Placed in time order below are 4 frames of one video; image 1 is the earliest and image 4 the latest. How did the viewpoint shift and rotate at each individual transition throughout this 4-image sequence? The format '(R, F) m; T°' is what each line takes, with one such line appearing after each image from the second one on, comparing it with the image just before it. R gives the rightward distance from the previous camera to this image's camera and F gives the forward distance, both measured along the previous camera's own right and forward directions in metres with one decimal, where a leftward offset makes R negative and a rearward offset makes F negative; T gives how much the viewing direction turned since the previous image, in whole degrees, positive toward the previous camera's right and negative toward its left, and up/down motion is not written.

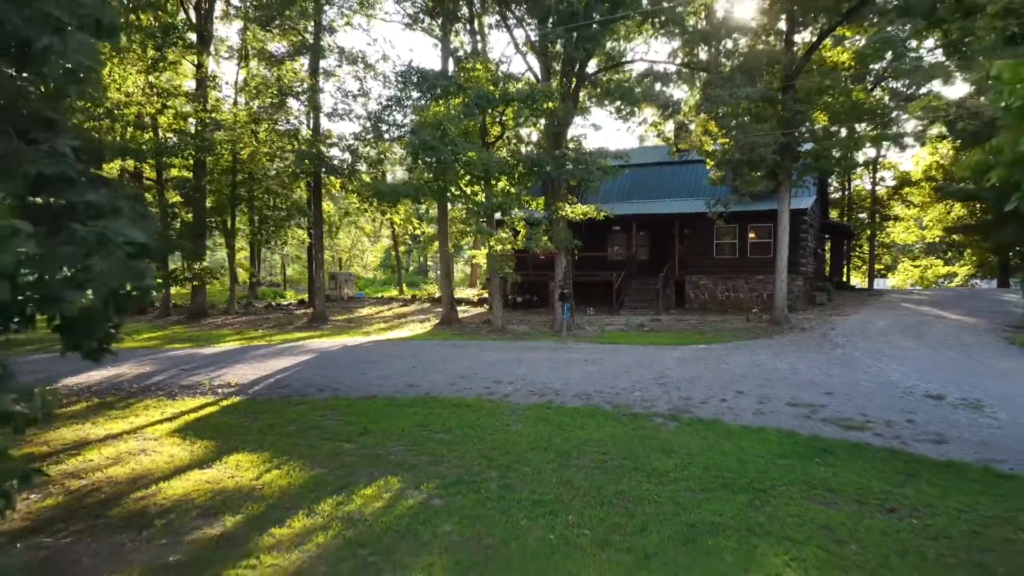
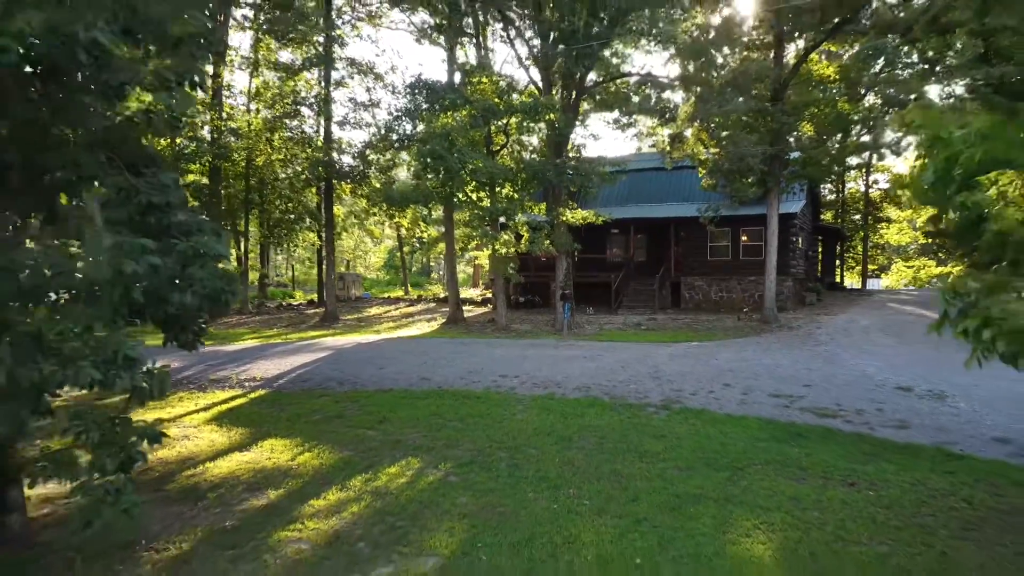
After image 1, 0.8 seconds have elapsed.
(0.0, -0.6) m; 0°
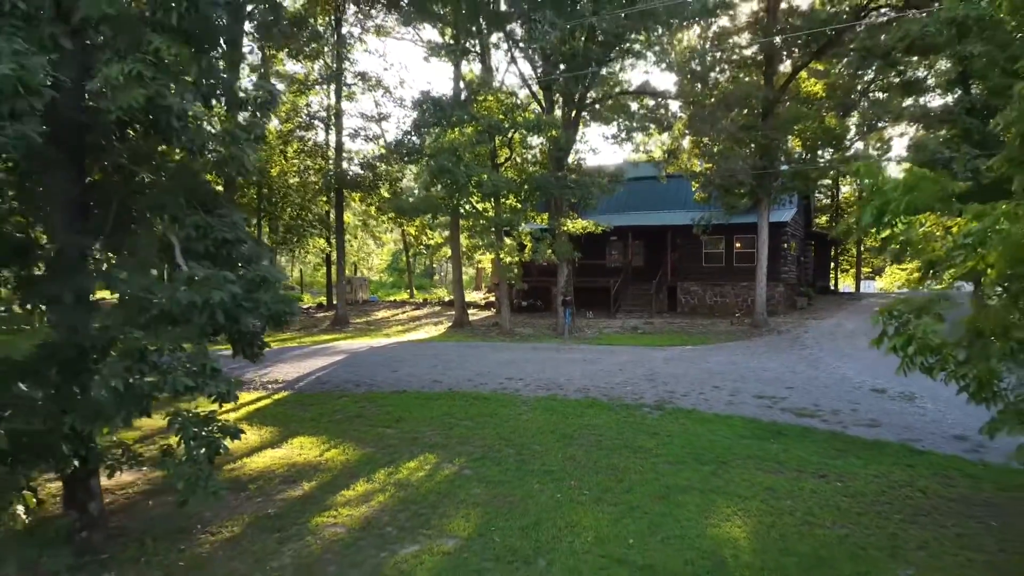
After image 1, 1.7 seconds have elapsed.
(0.0, -0.6) m; 0°
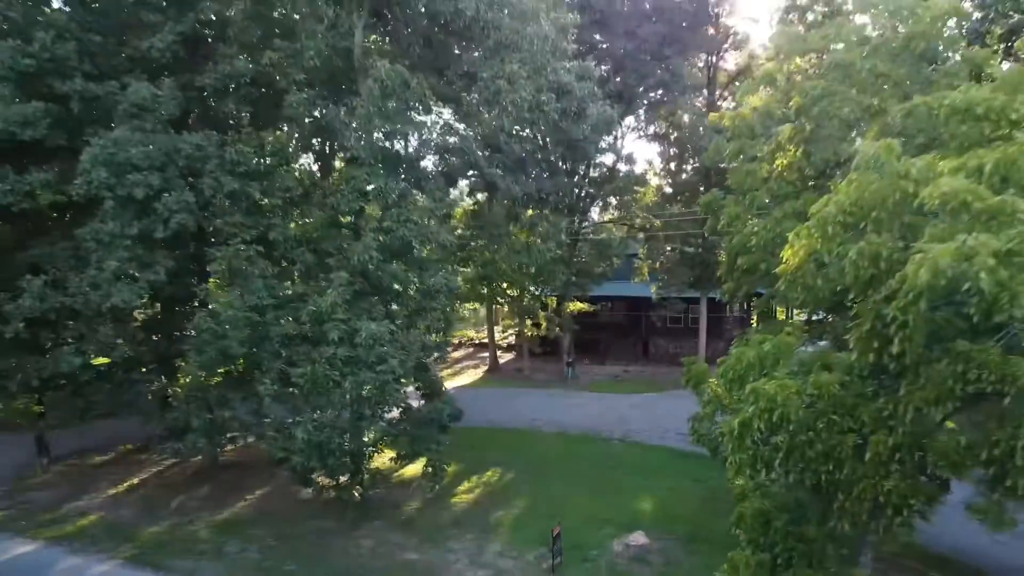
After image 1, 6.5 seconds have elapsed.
(-0.3, -5.5) m; 0°
